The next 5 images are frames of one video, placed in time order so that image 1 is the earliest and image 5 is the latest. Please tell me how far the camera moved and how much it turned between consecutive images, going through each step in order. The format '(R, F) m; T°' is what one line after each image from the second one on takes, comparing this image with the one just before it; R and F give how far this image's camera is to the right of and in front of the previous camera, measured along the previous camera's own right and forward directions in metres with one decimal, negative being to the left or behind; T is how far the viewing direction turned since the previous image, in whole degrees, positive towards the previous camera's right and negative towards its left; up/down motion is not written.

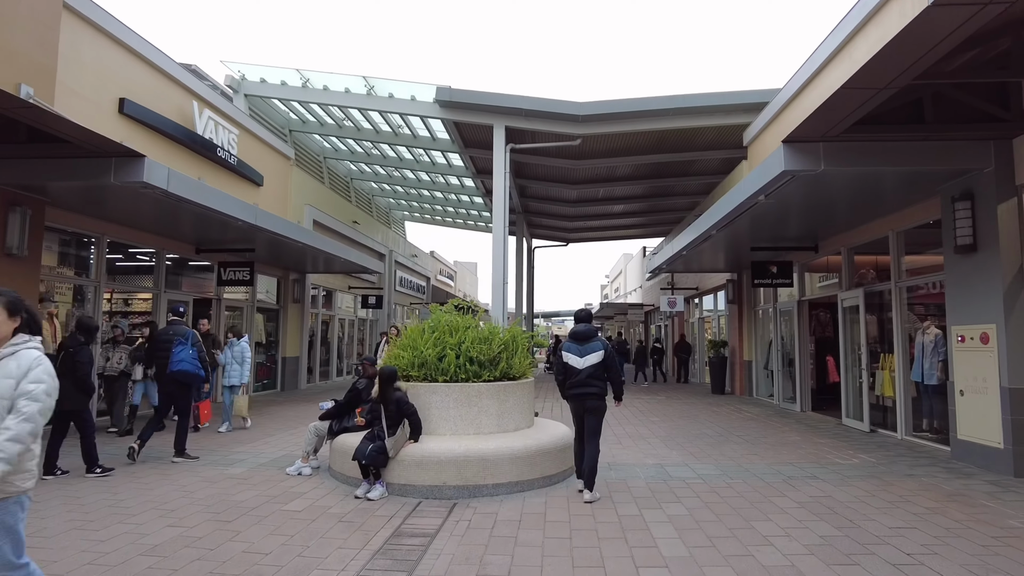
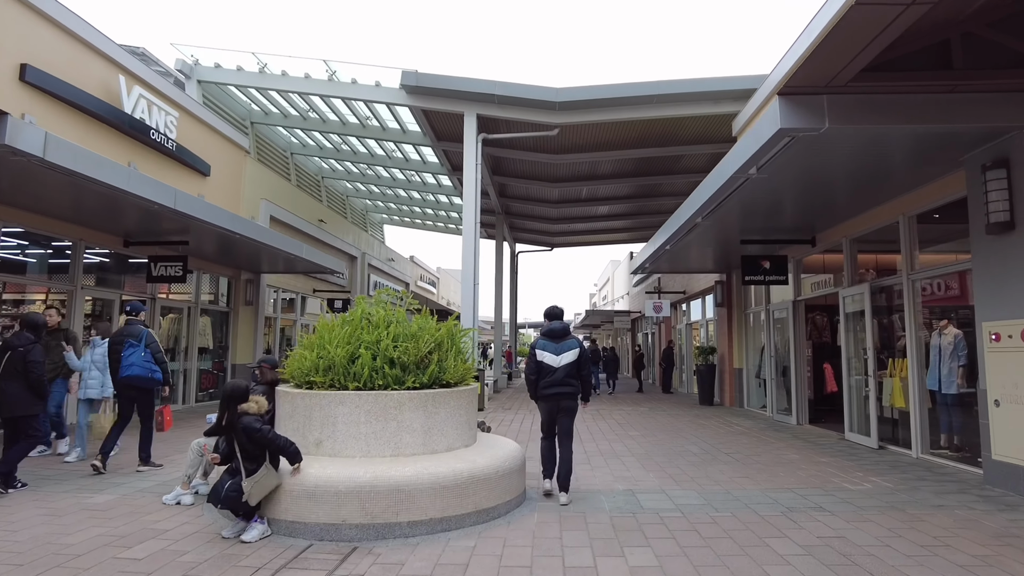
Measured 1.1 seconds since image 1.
(+0.5, +1.2) m; +1°
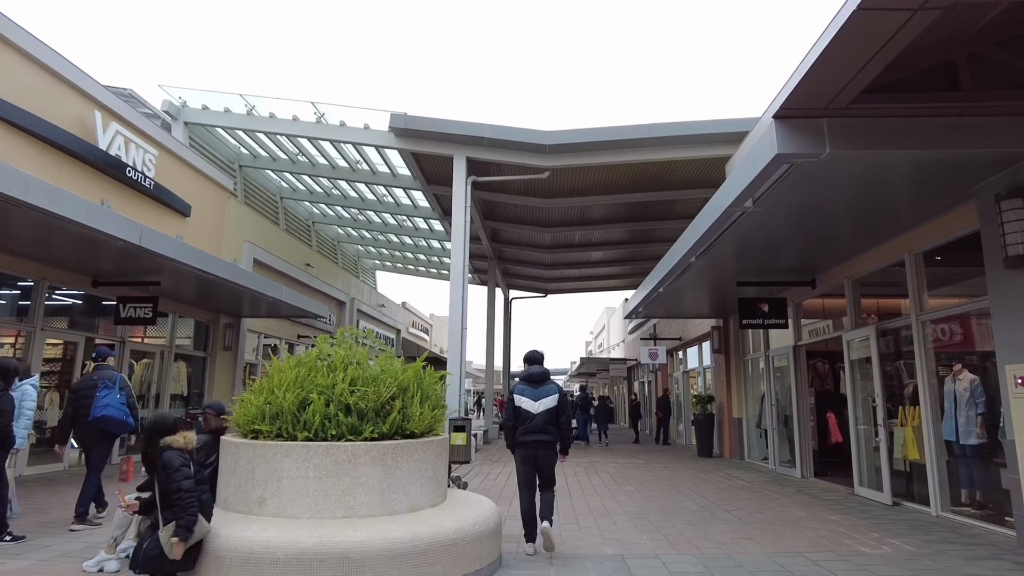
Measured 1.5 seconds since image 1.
(+0.2, +0.5) m; 0°
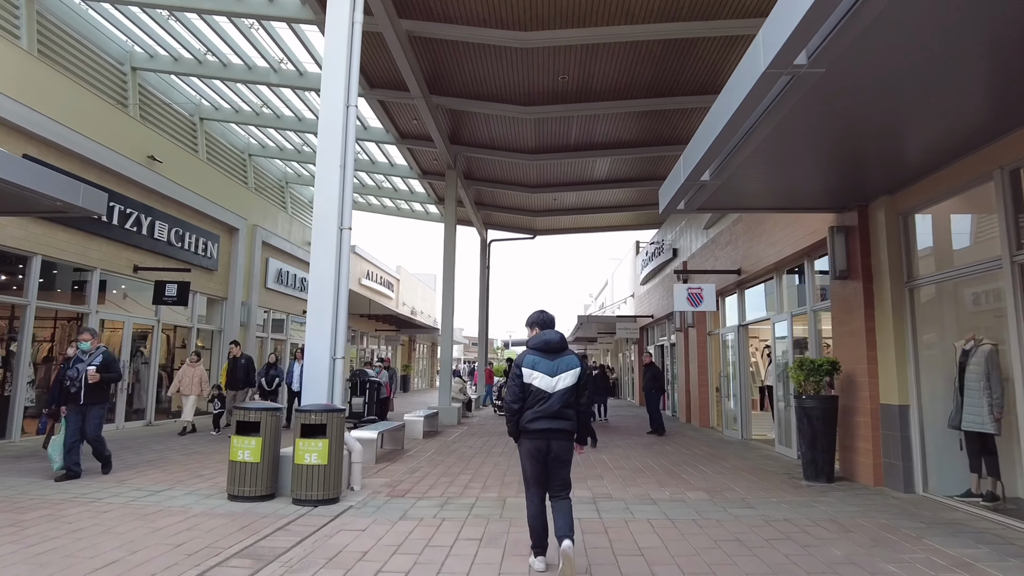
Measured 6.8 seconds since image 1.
(+0.8, +6.8) m; 0°
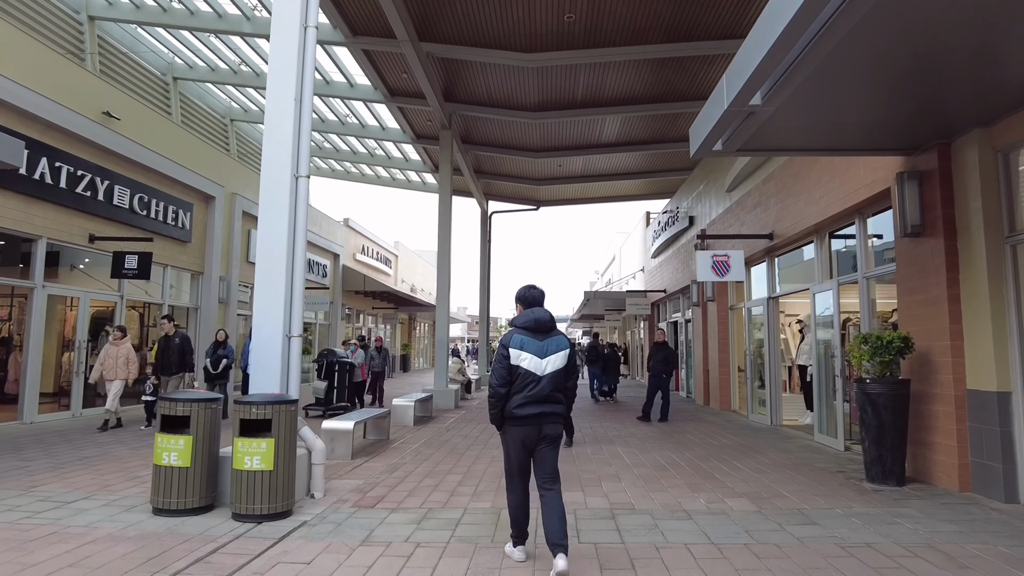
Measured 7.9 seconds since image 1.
(+0.1, +1.3) m; 0°
